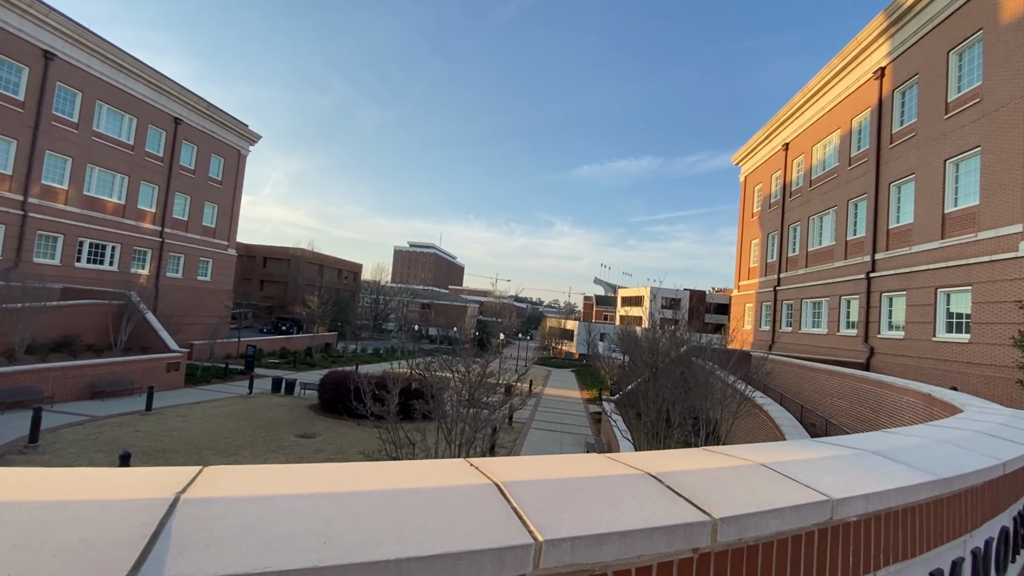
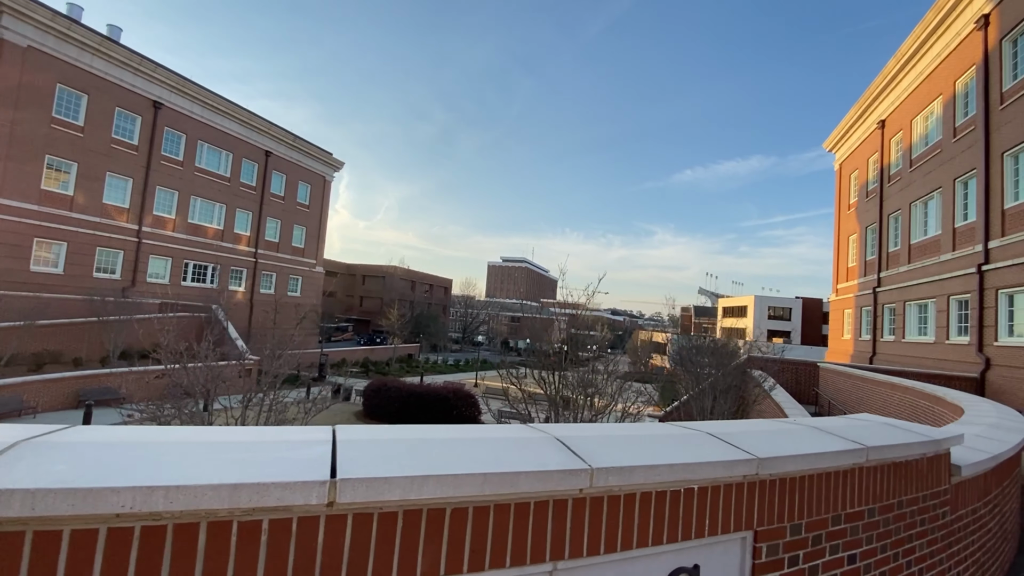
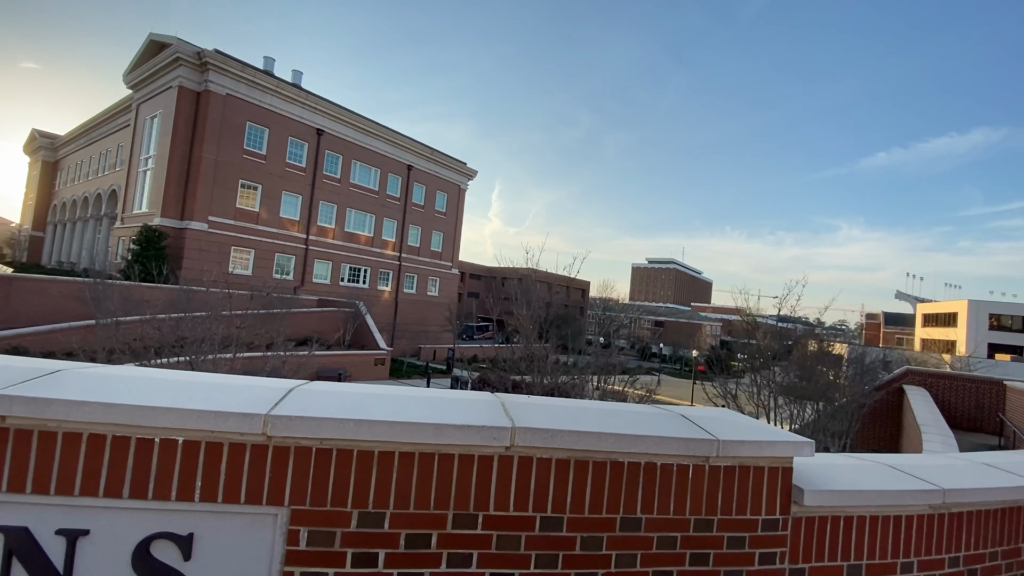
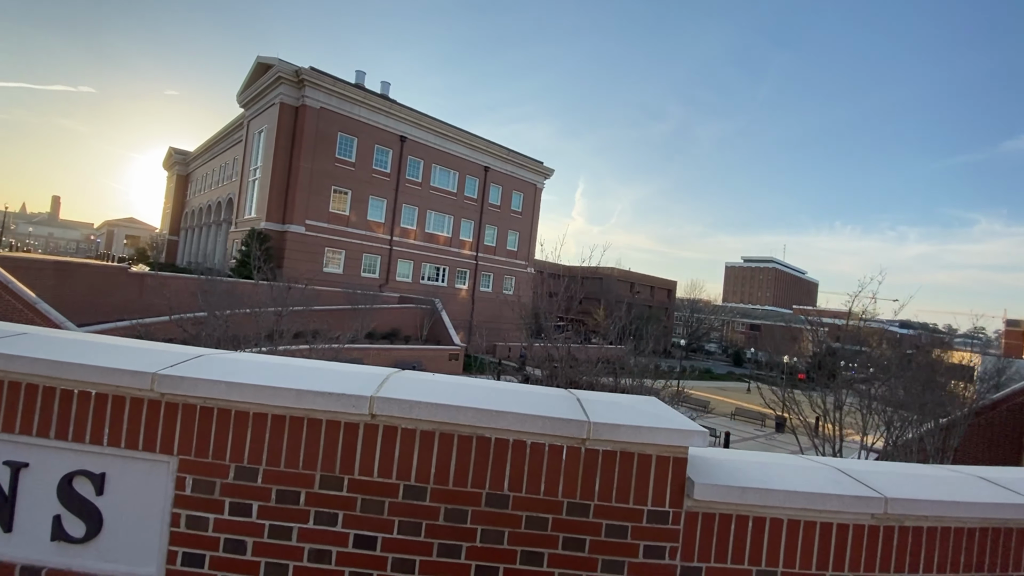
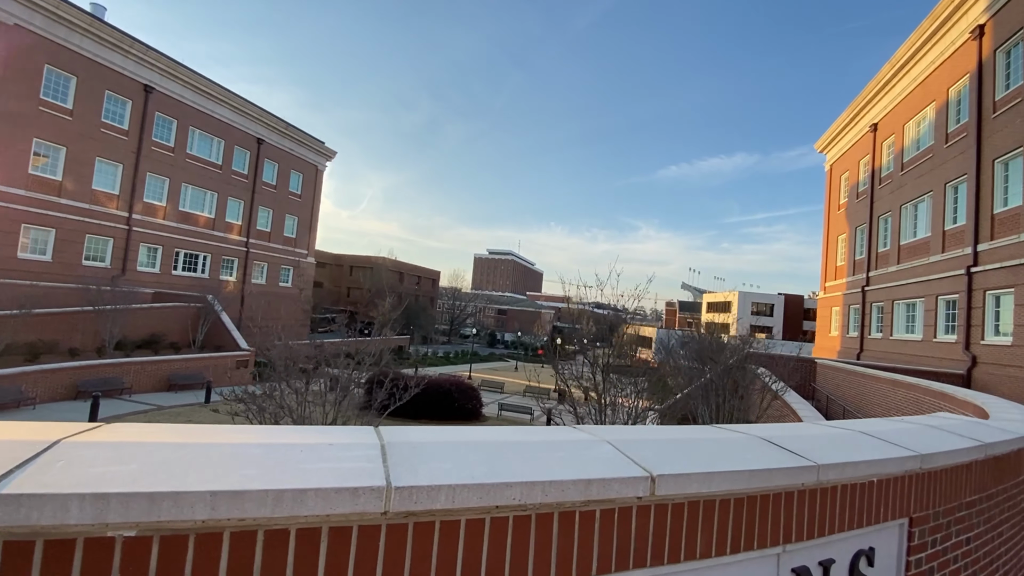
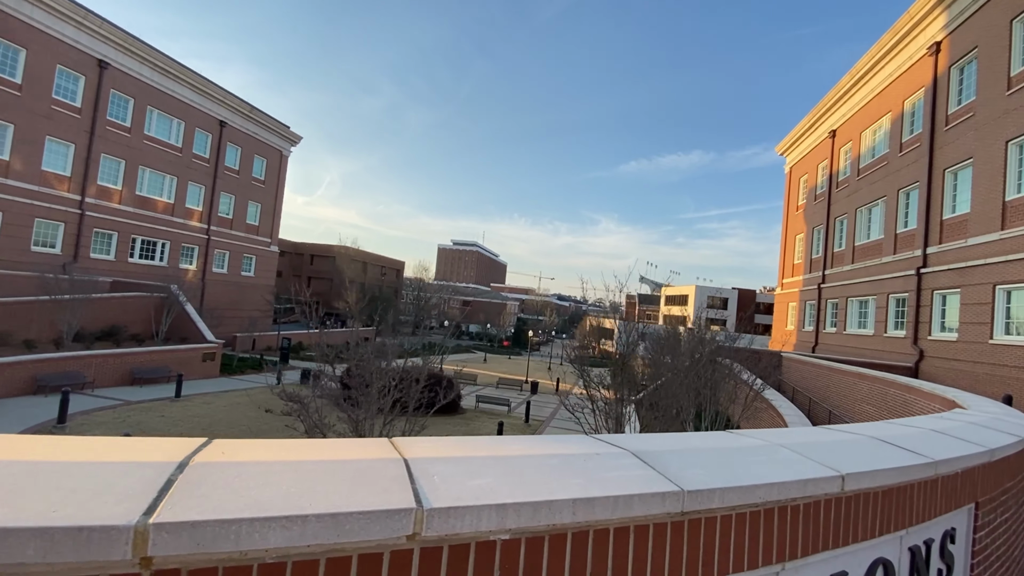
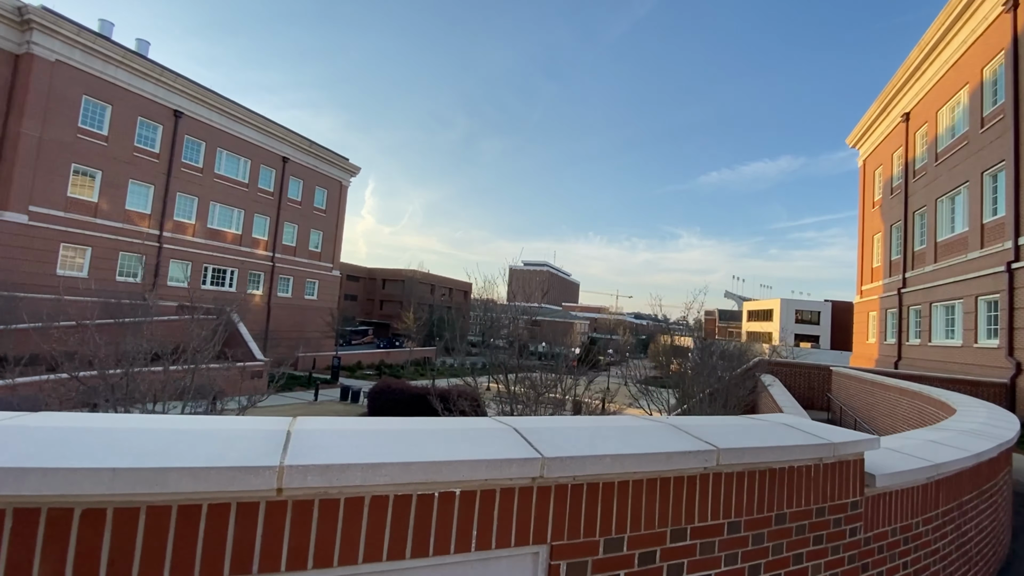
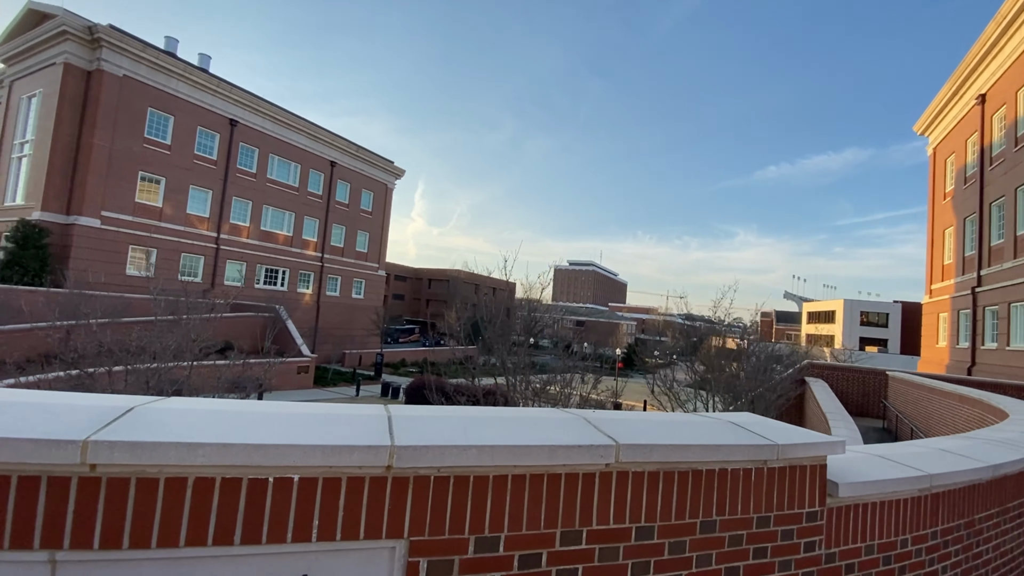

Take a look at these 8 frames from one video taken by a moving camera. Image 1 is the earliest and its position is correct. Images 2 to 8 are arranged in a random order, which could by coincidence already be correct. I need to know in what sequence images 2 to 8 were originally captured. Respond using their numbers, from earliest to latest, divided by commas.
6, 5, 2, 7, 8, 3, 4
